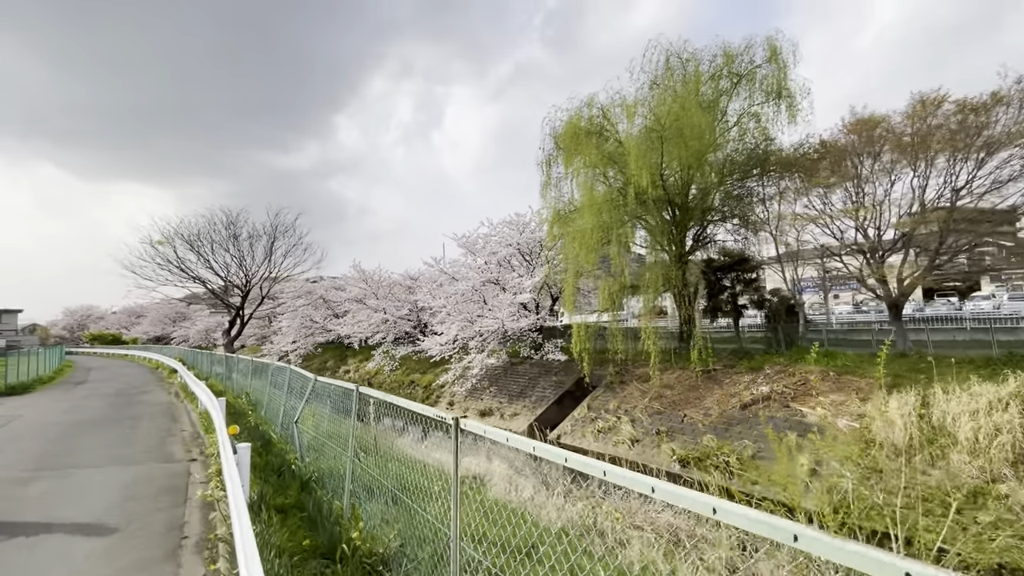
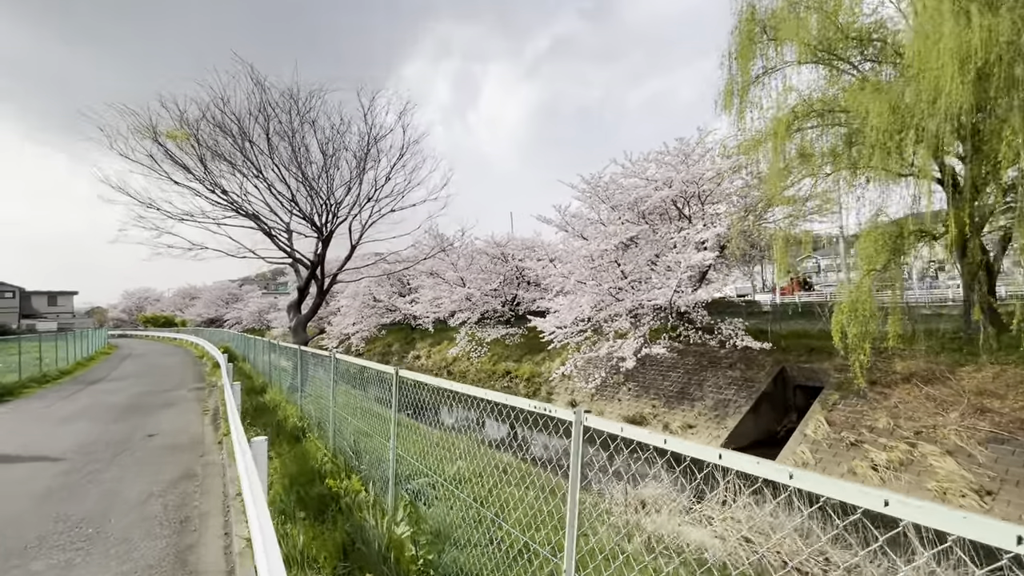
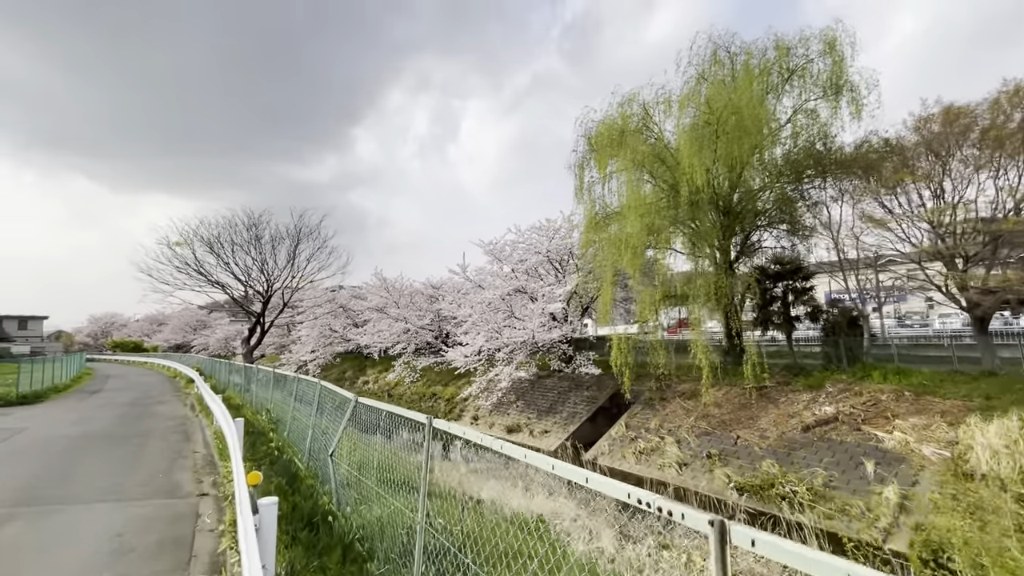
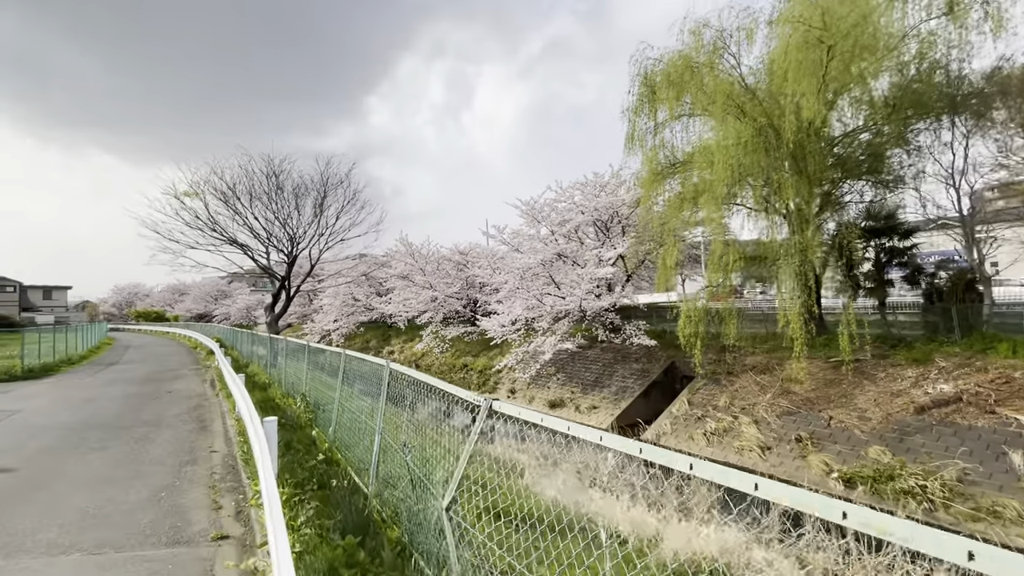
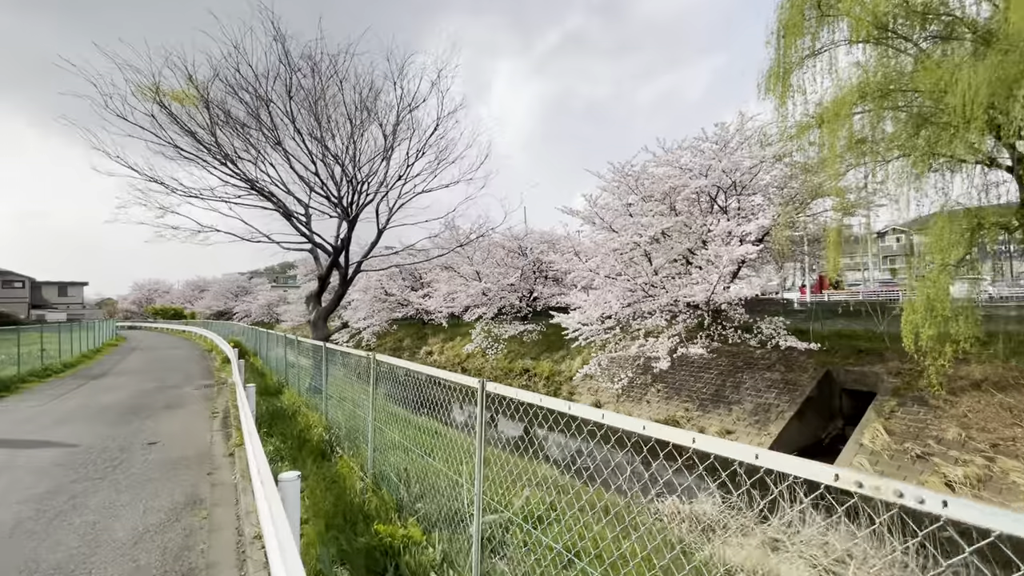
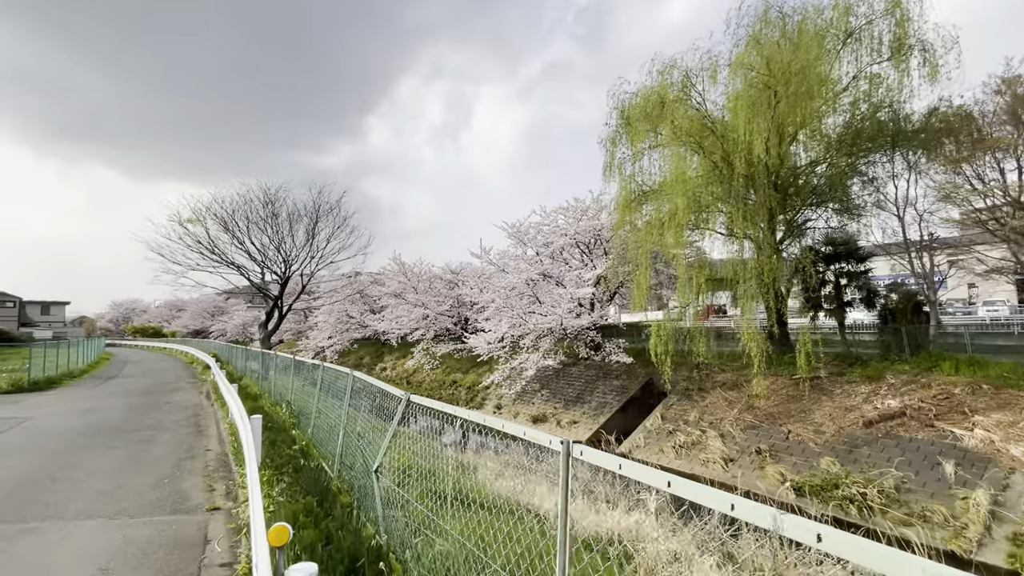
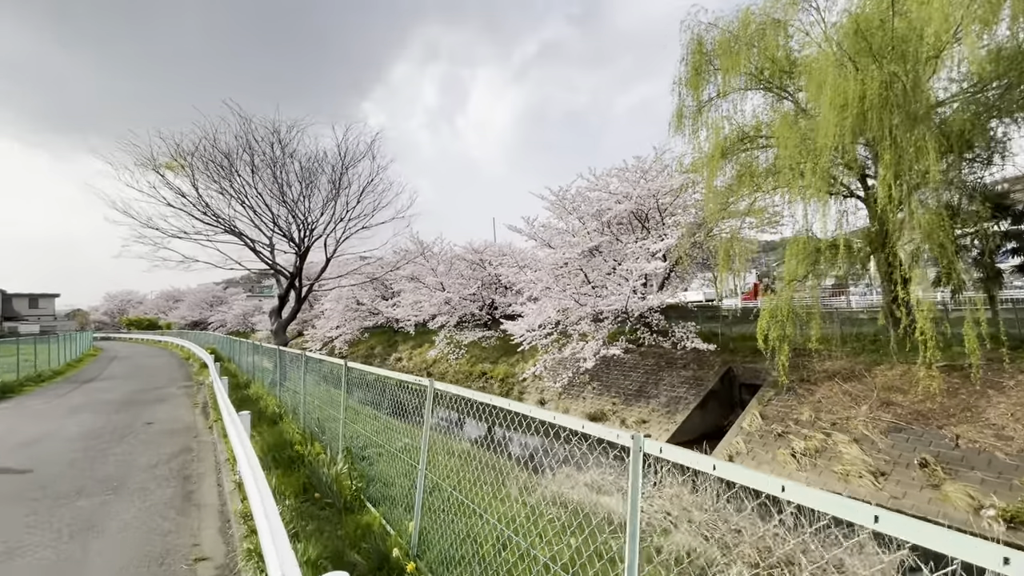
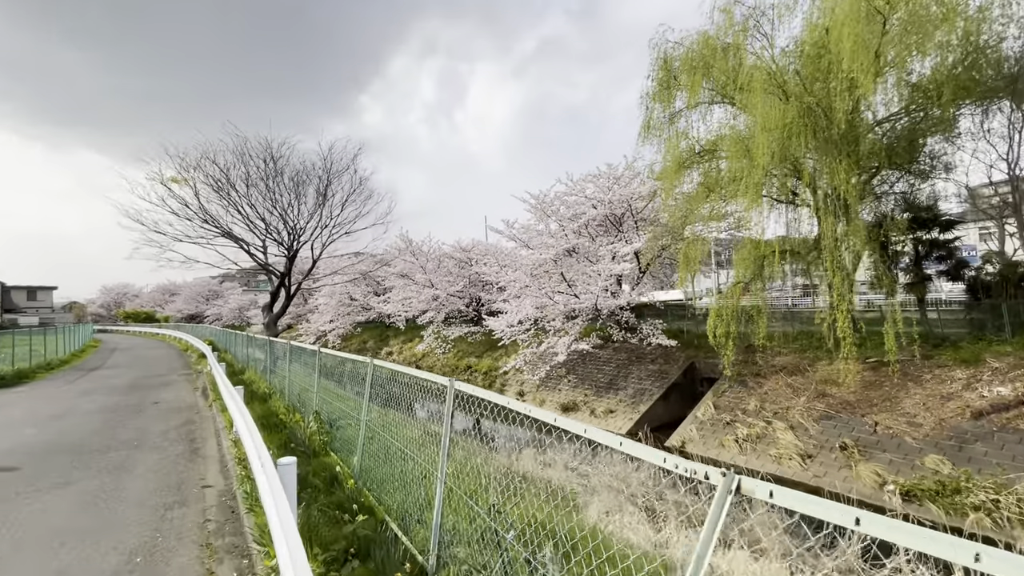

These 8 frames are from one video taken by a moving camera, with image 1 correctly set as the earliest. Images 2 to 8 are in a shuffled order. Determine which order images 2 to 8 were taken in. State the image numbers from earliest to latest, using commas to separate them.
3, 6, 4, 8, 7, 2, 5
